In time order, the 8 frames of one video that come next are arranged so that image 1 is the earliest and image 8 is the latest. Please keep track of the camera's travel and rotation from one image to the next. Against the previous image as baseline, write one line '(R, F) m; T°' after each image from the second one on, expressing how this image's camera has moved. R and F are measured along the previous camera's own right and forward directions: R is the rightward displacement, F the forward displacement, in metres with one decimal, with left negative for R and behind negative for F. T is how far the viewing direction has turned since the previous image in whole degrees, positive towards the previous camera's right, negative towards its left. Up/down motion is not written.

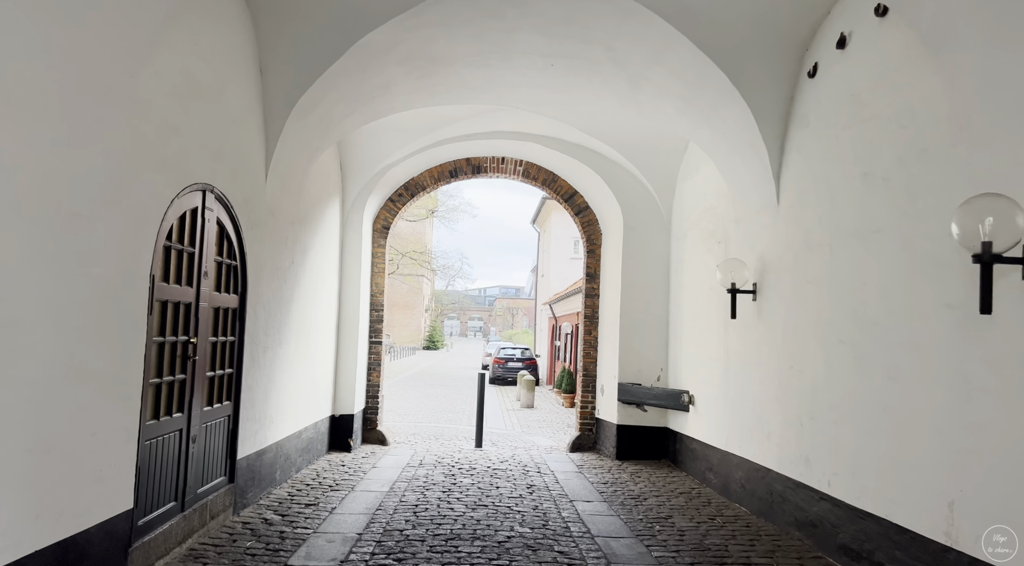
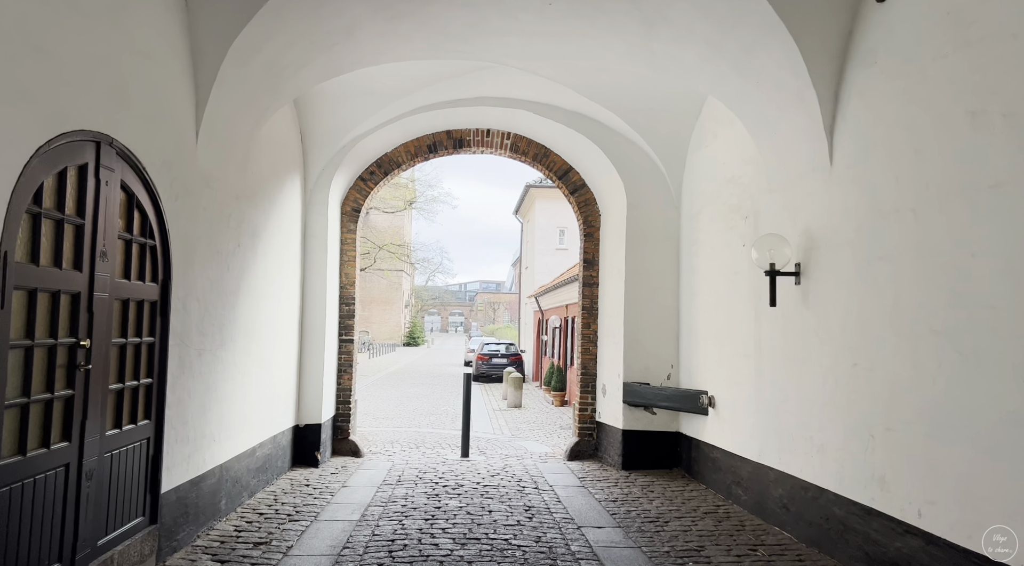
(-0.1, +1.2) m; +2°
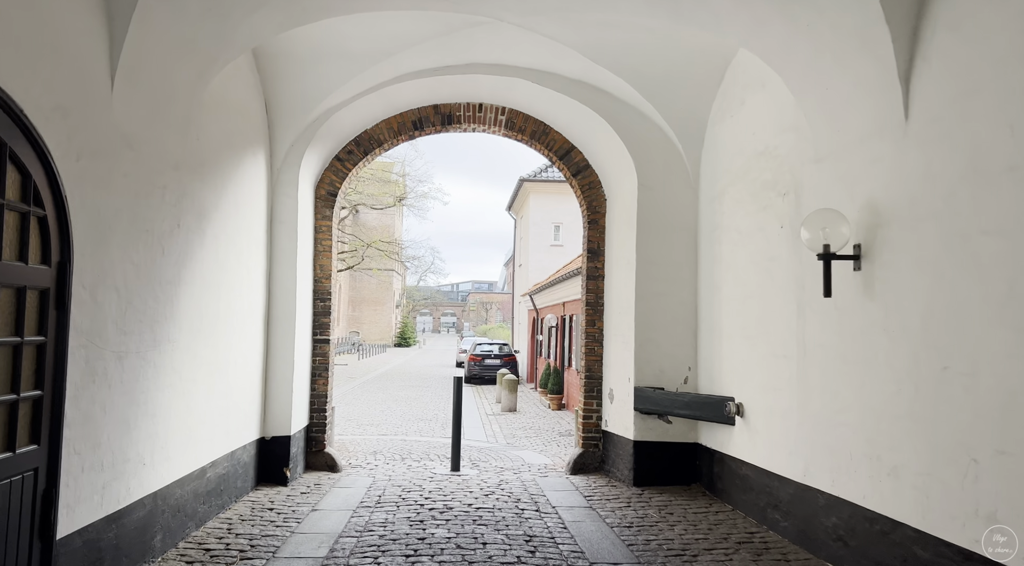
(0.0, +1.0) m; +1°
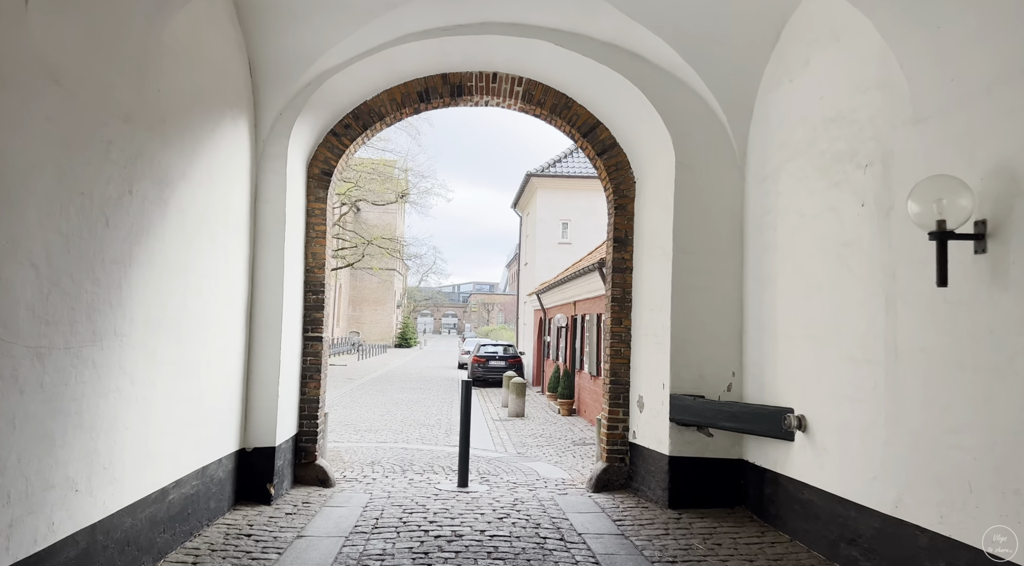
(-0.2, +1.0) m; 0°
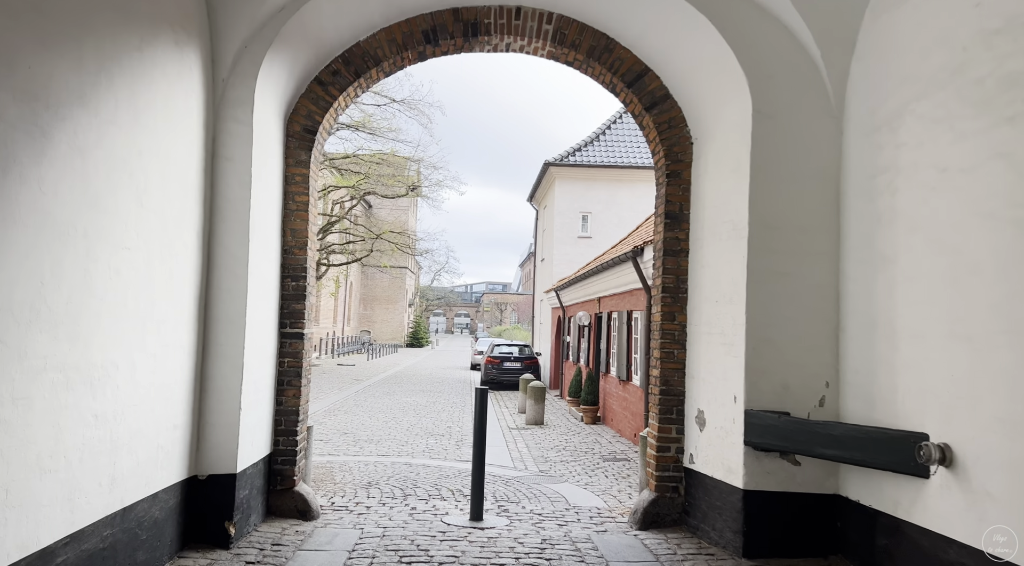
(-0.1, +1.5) m; -1°
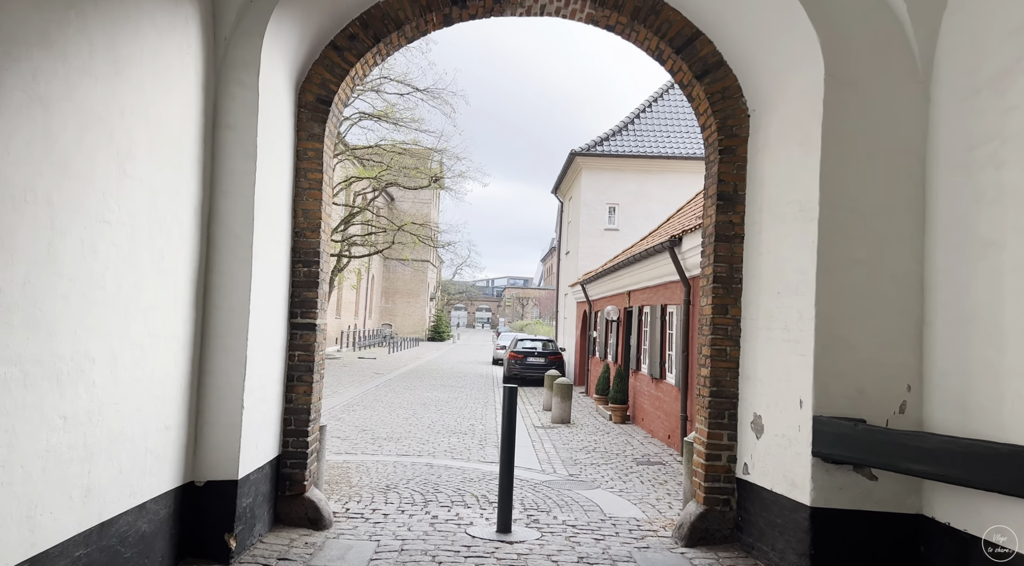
(-0.1, +0.6) m; -2°
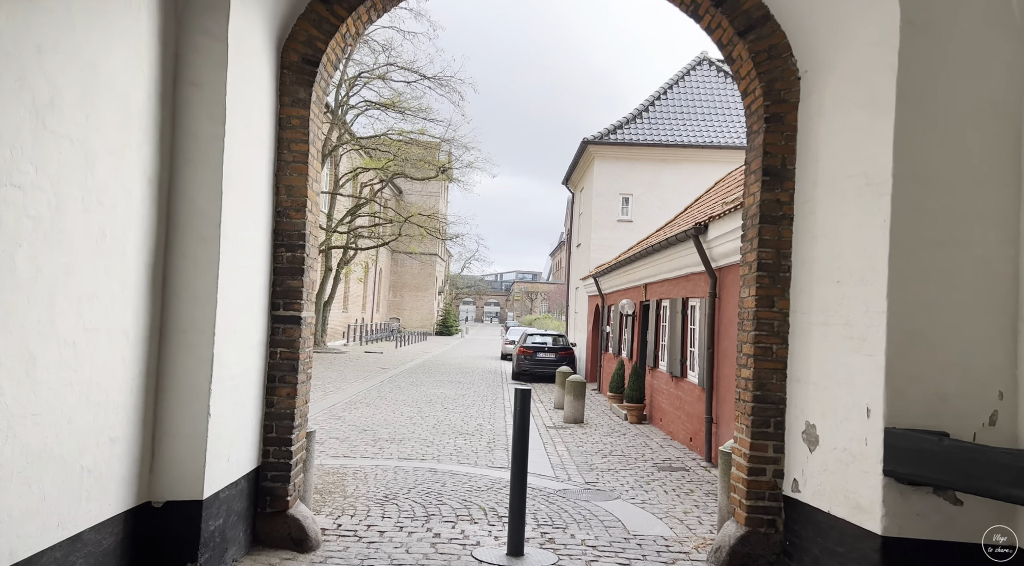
(0.0, +0.7) m; -1°
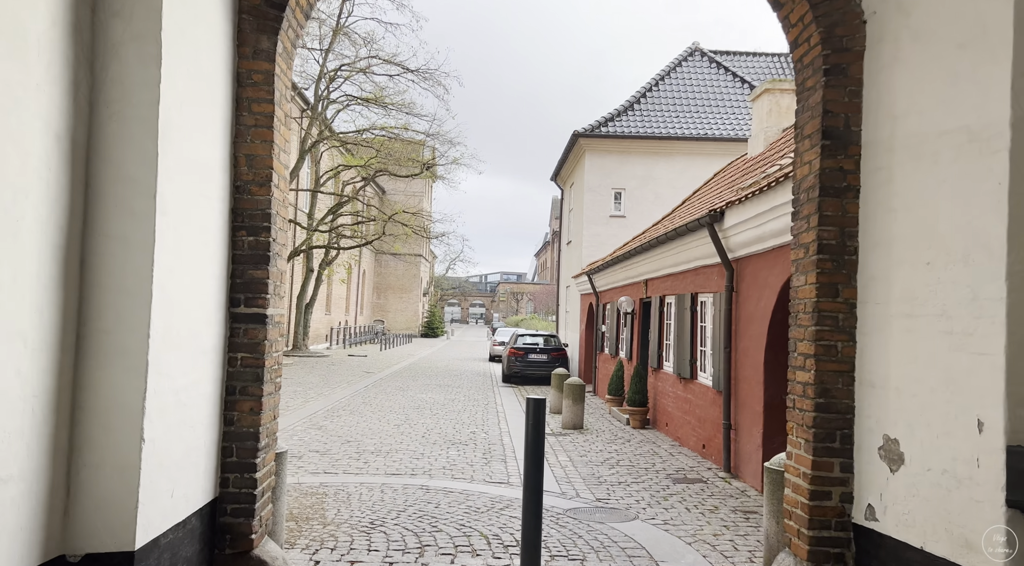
(-0.1, +0.8) m; +1°
